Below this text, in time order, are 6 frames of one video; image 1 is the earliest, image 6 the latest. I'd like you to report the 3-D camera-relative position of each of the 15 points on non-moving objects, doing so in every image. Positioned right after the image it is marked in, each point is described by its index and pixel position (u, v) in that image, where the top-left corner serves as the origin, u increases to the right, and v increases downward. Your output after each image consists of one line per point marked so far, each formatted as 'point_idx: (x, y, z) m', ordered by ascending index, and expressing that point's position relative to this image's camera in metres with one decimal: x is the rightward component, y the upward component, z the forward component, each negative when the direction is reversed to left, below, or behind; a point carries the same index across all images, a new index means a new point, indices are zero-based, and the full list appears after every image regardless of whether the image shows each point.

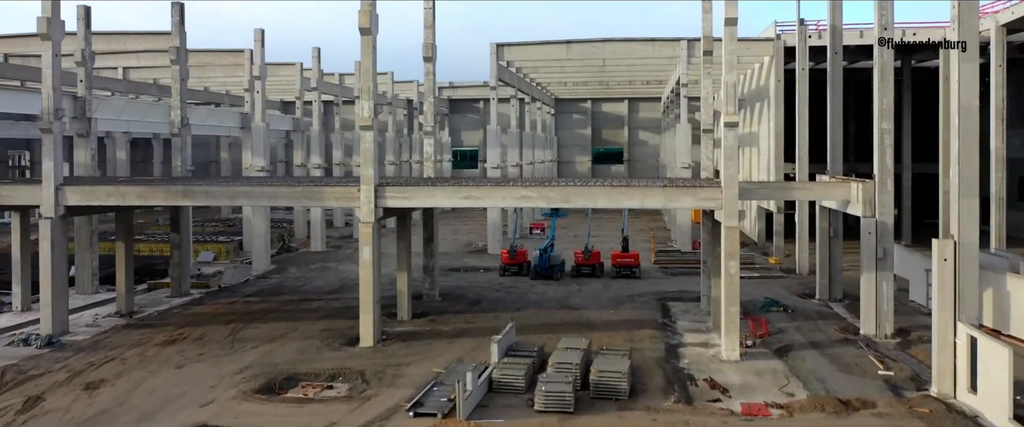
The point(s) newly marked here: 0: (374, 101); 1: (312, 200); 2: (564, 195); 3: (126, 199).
0: (-2.7, +2.2, +15.8) m
1: (-4.0, +0.3, +16.1) m
2: (+1.0, +0.4, +15.3) m
3: (-8.0, +0.3, +16.7) m
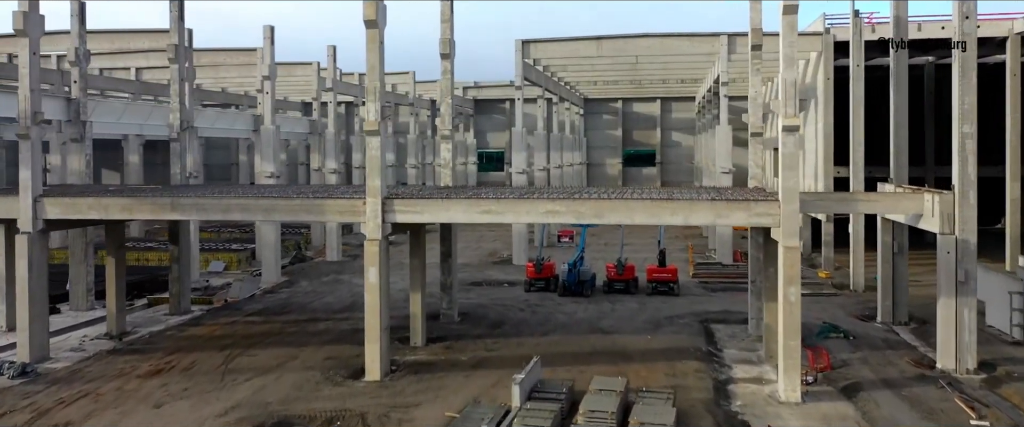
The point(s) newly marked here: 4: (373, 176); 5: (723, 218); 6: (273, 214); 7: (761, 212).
0: (-2.3, +1.9, +14.0) m
1: (-3.6, 0.0, +14.4) m
2: (+1.4, +0.1, +13.4) m
3: (-7.6, 0.0, +15.1) m
4: (-2.4, +0.6, +14.0) m
5: (+3.4, -0.1, +13.1) m
6: (-4.3, 0.0, +14.5) m
7: (+4.0, 0.0, +13.0) m
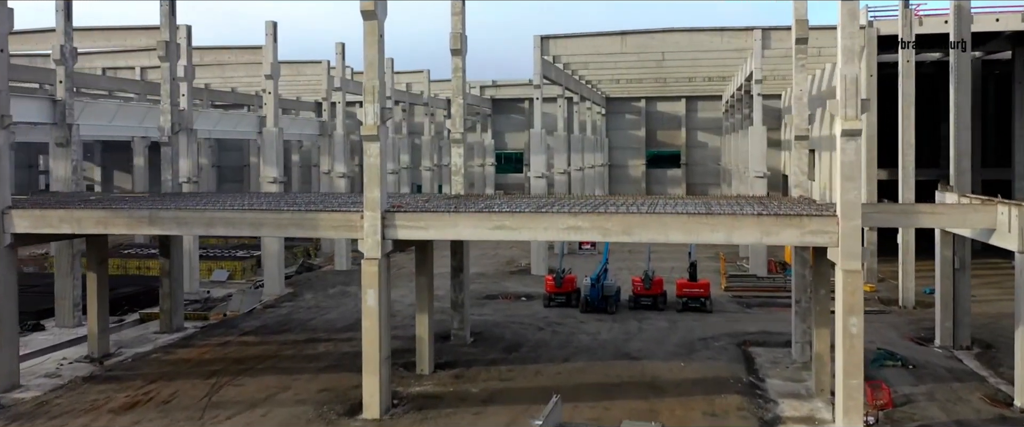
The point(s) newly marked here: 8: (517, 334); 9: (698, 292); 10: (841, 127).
0: (-2.0, +1.7, +12.4) m
1: (-3.3, -0.3, +12.8) m
2: (+1.6, -0.2, +11.7) m
3: (-7.3, -0.2, +13.6) m
4: (-2.2, +0.4, +12.4) m
5: (+3.7, -0.3, +11.4) m
6: (-4.1, -0.2, +13.0) m
7: (+4.3, -0.2, +11.3) m
8: (+0.1, -2.6, +17.6) m
9: (+4.5, -1.9, +19.6) m
10: (+4.5, +1.2, +11.0) m
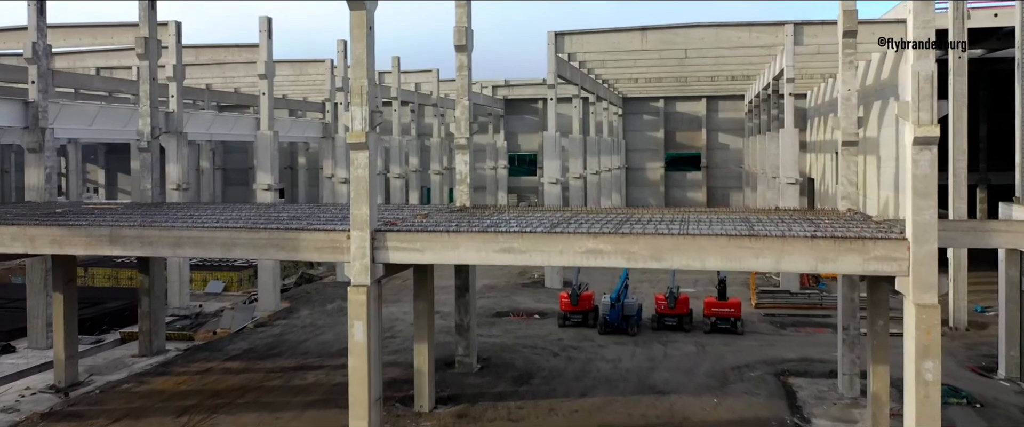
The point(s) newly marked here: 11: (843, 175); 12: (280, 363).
0: (-1.9, +1.4, +10.7) m
1: (-3.2, -0.5, +11.2) m
2: (+1.8, -0.4, +10.0) m
3: (-7.1, -0.5, +12.0) m
4: (-2.0, +0.1, +10.7) m
5: (+3.8, -0.6, +9.6) m
6: (-3.9, -0.5, +11.3) m
7: (+4.4, -0.5, +9.5) m
8: (+0.3, -2.9, +15.9) m
9: (+4.8, -2.2, +17.8) m
10: (+4.6, +0.9, +9.2) m
11: (+5.7, +0.7, +13.9) m
12: (-4.6, -2.9, +15.8) m
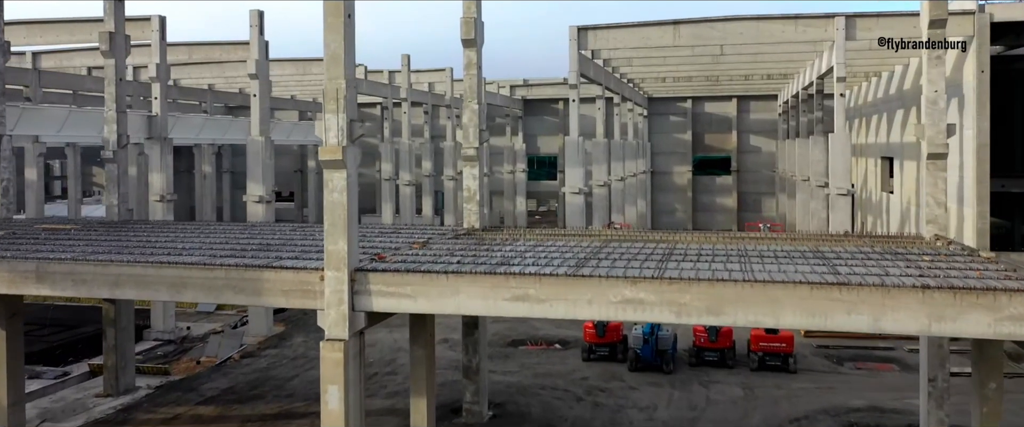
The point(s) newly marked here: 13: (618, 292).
0: (-1.7, +1.0, +8.5) m
1: (-3.0, -0.9, +9.0) m
2: (+1.9, -0.8, +7.7) m
3: (-6.9, -0.8, +9.9) m
4: (-1.9, -0.2, +8.5) m
5: (+3.9, -1.0, +7.2) m
6: (-3.8, -0.9, +9.2) m
7: (+4.5, -0.9, +7.1) m
8: (+0.6, -3.3, +13.6) m
9: (+5.1, -2.6, +15.4) m
10: (+4.8, +0.5, +6.8) m
11: (+6.0, +0.3, +11.5) m
12: (-4.3, -3.3, +13.6) m
13: (+1.1, -0.8, +7.9) m
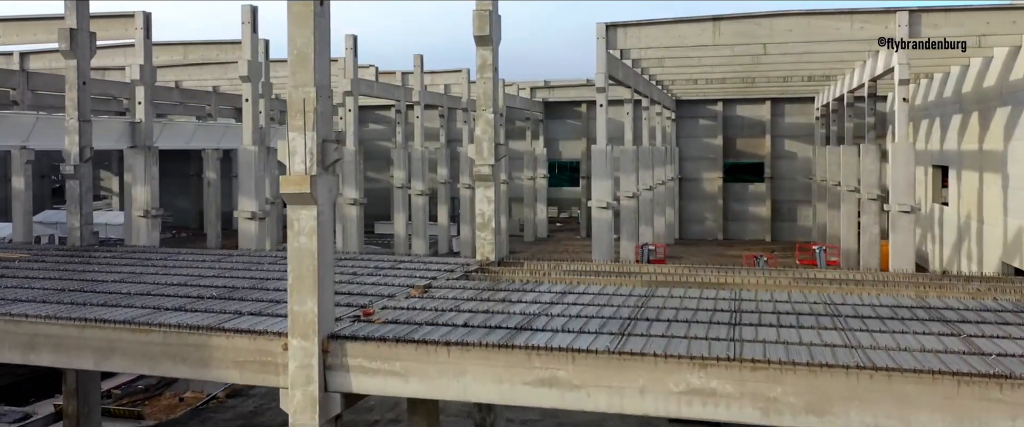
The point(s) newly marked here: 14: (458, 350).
0: (-1.6, +0.6, +6.4) m
1: (-2.8, -1.3, +6.9) m
2: (+2.1, -1.2, +5.5) m
3: (-6.7, -1.2, +8.0) m
4: (-1.7, -0.6, +6.5) m
5: (+4.1, -1.4, +5.0) m
6: (-3.6, -1.3, +7.1) m
7: (+4.6, -1.3, +4.9) m
8: (+0.9, -3.7, +11.5) m
9: (+5.5, -3.0, +13.2) m
10: (+4.9, +0.1, +4.6) m
11: (+6.2, -0.2, +9.2) m
12: (-4.0, -3.7, +11.6) m
13: (+1.2, -1.2, +5.8) m
14: (-0.4, -1.1, +6.2) m
